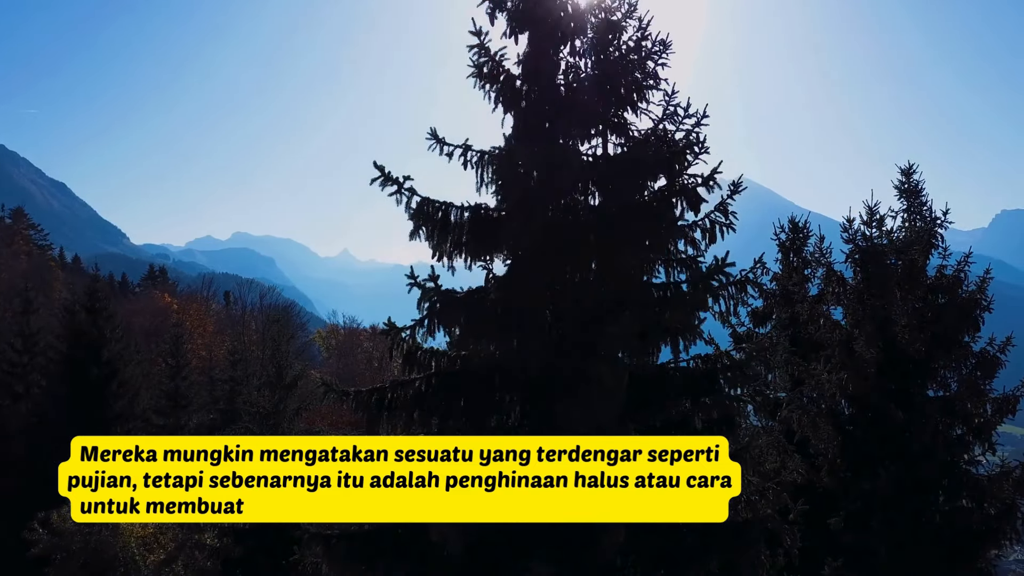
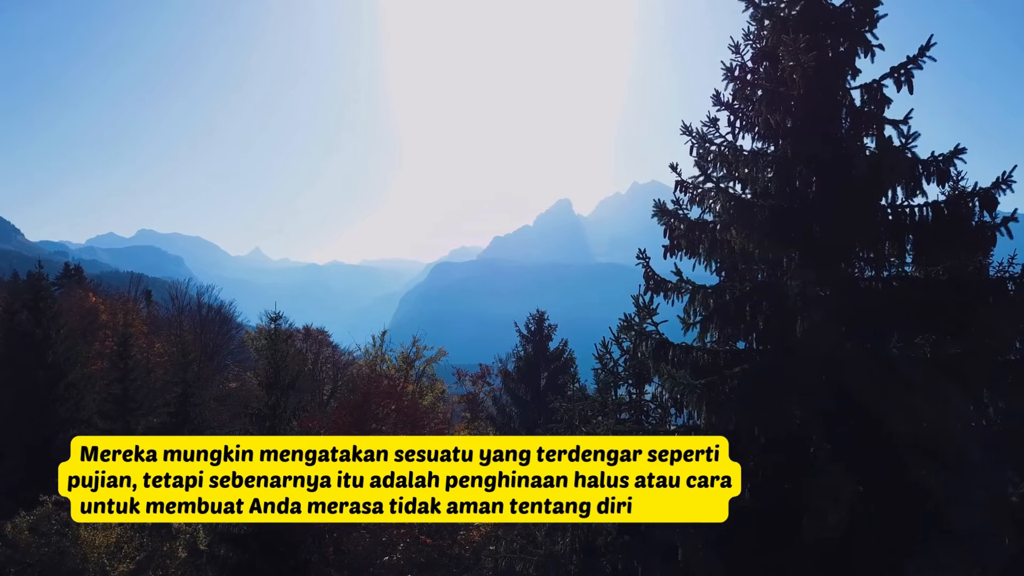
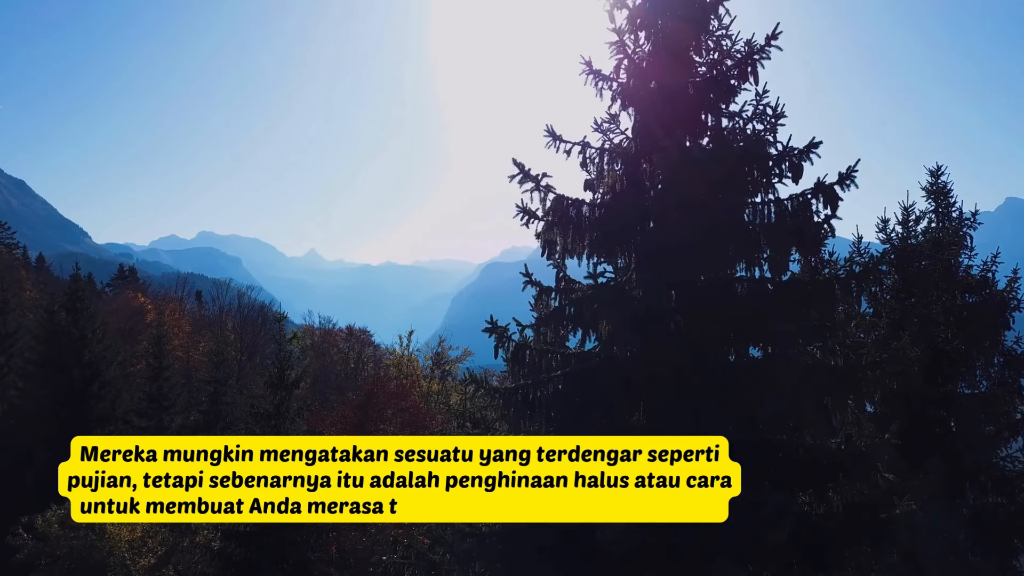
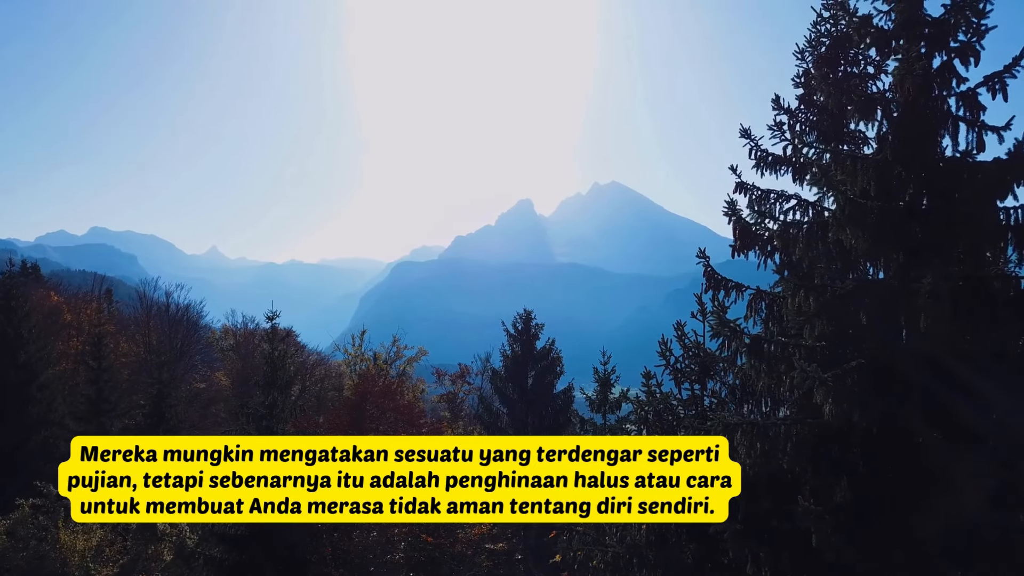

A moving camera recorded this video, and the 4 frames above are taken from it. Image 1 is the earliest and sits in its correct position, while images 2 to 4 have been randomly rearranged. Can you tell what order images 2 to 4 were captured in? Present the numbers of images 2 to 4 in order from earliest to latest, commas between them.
3, 2, 4
